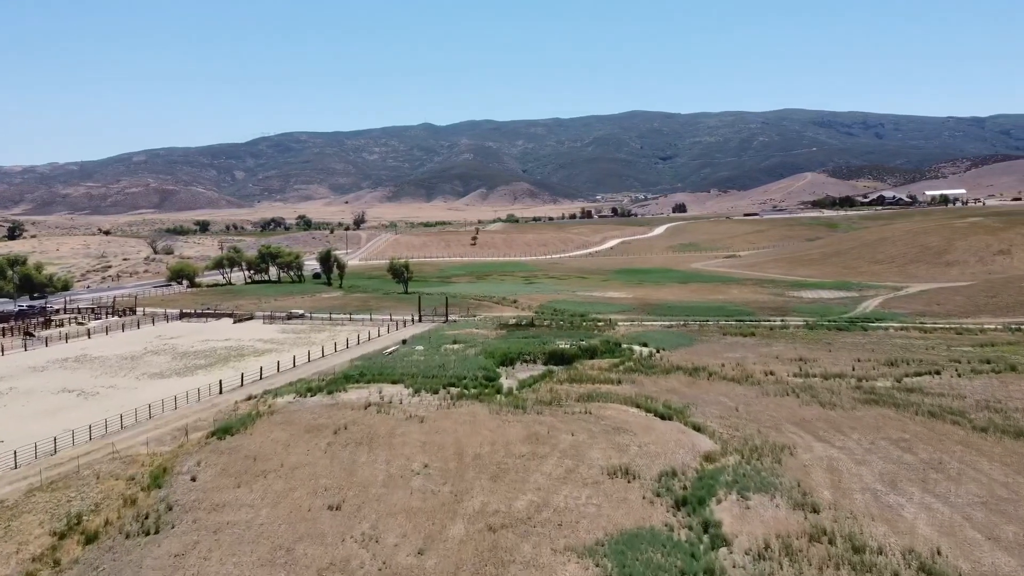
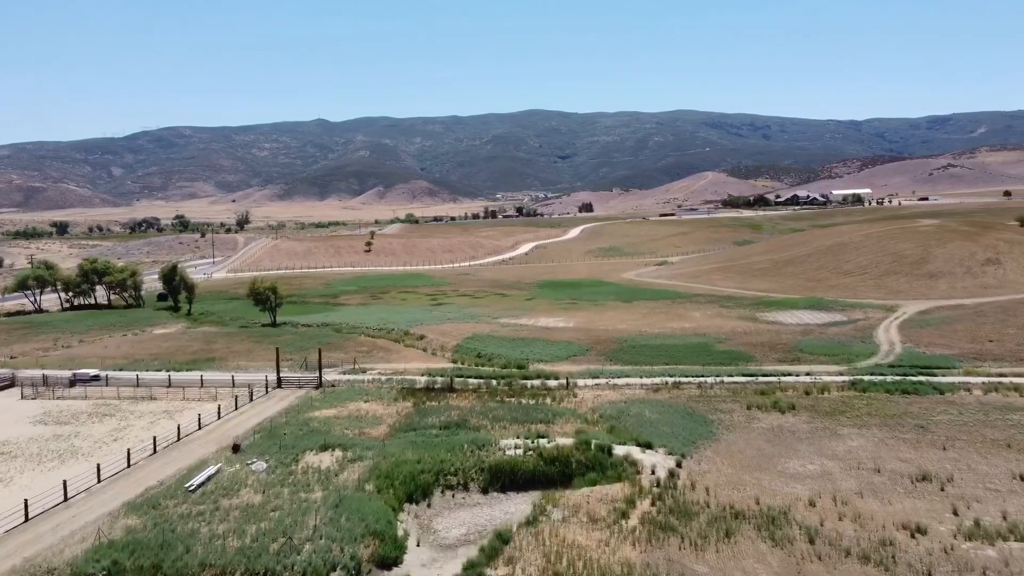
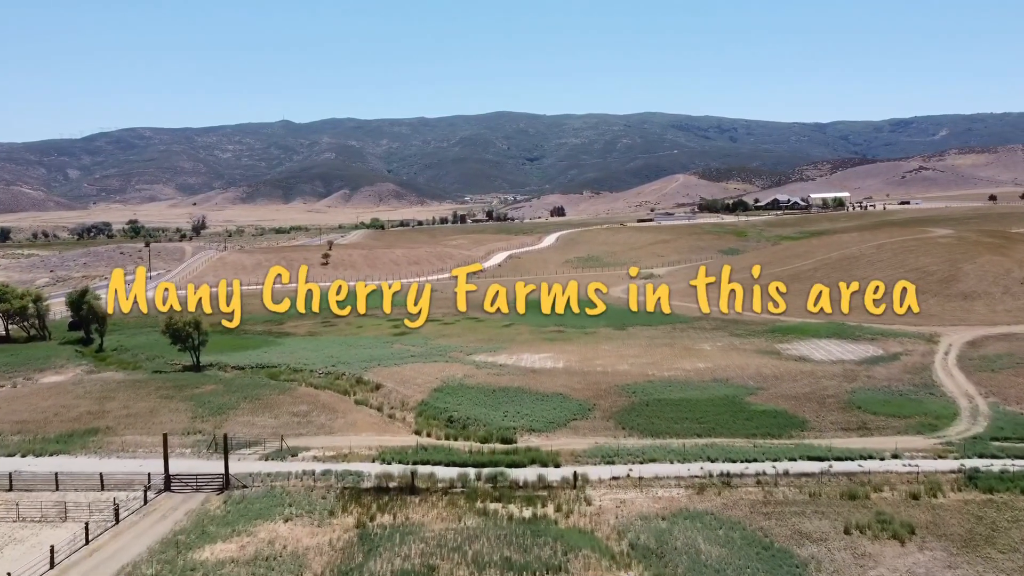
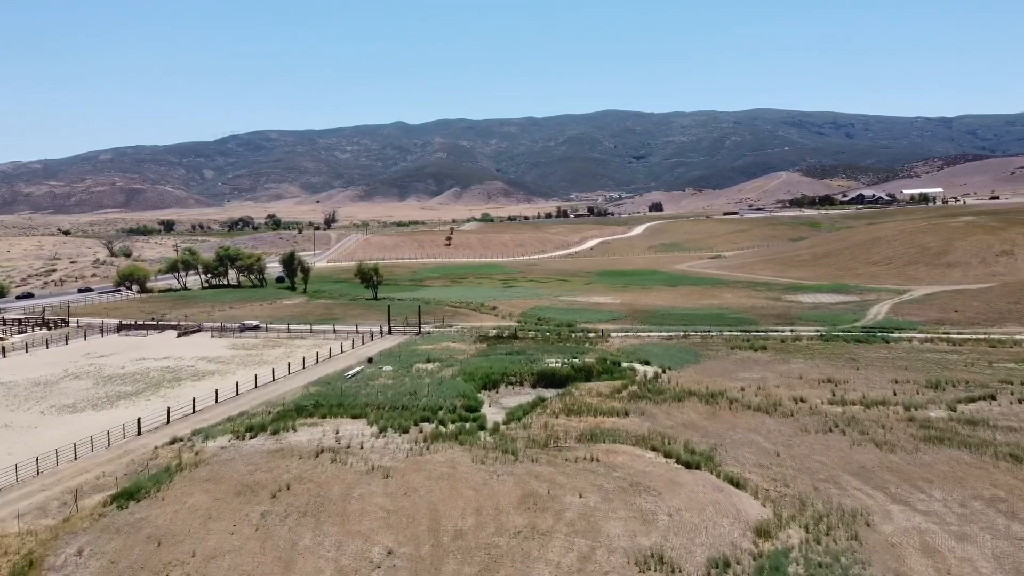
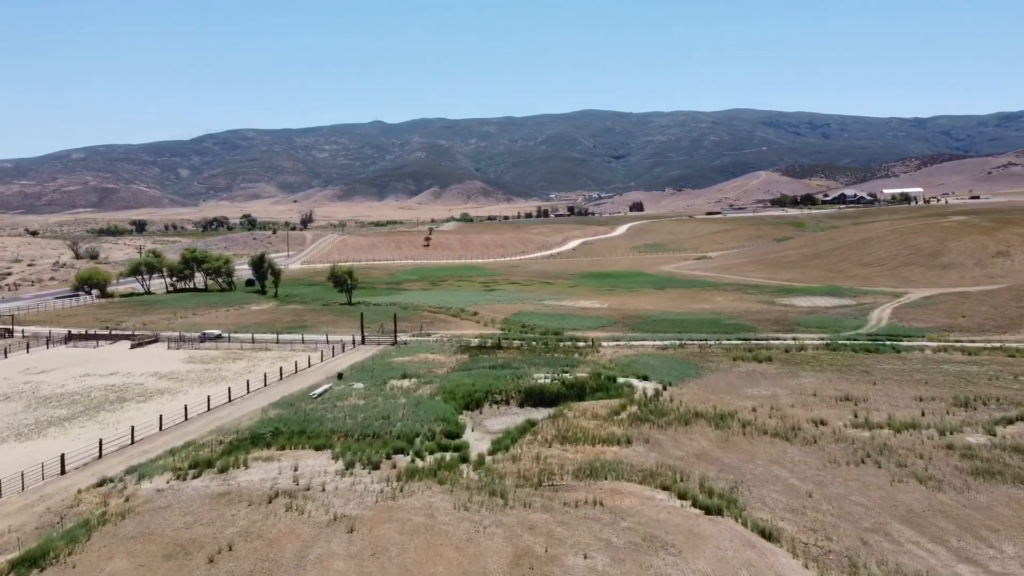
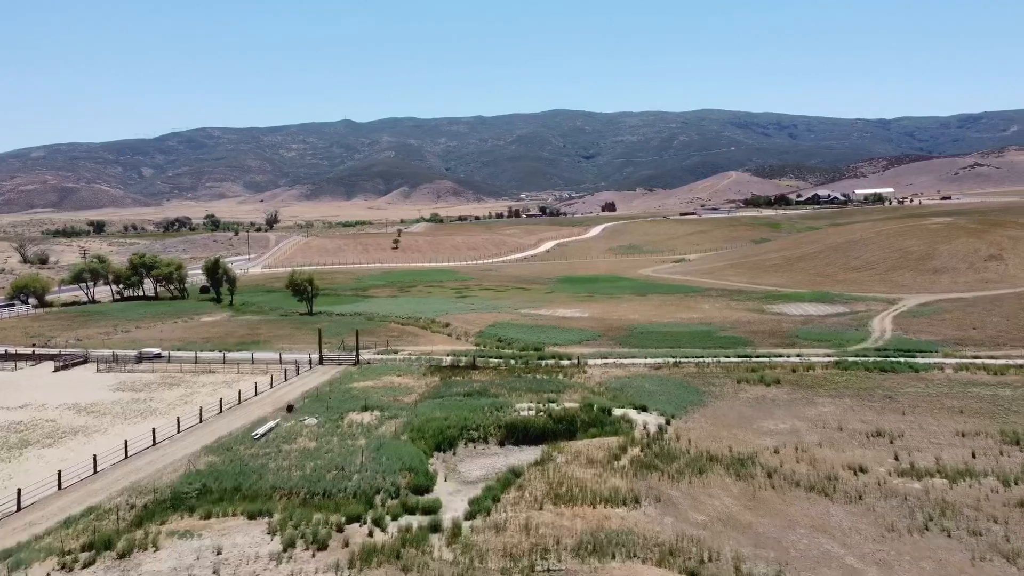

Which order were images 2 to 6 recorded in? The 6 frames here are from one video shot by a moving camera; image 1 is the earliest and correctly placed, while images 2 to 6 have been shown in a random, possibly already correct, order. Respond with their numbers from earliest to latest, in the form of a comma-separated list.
4, 5, 6, 2, 3
